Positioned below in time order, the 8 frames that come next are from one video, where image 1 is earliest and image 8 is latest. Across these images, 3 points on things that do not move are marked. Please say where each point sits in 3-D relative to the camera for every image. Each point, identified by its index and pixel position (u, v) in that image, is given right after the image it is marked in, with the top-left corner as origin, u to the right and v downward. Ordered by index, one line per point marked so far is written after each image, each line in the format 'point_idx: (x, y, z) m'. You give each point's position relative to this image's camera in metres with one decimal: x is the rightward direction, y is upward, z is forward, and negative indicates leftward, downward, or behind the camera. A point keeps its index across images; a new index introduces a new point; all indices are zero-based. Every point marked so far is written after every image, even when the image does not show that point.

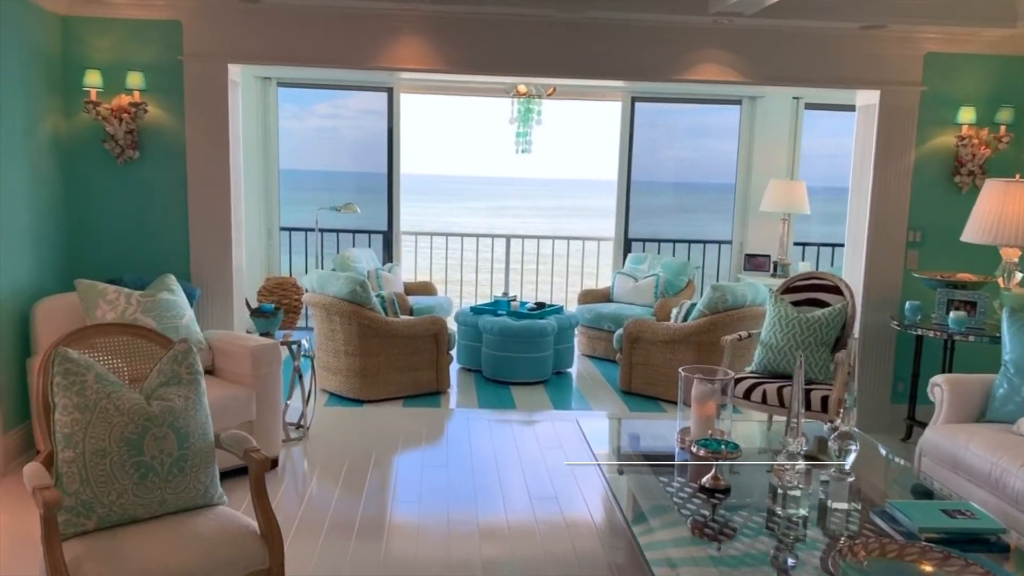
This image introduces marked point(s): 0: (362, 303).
0: (-0.8, -0.1, +4.5) m
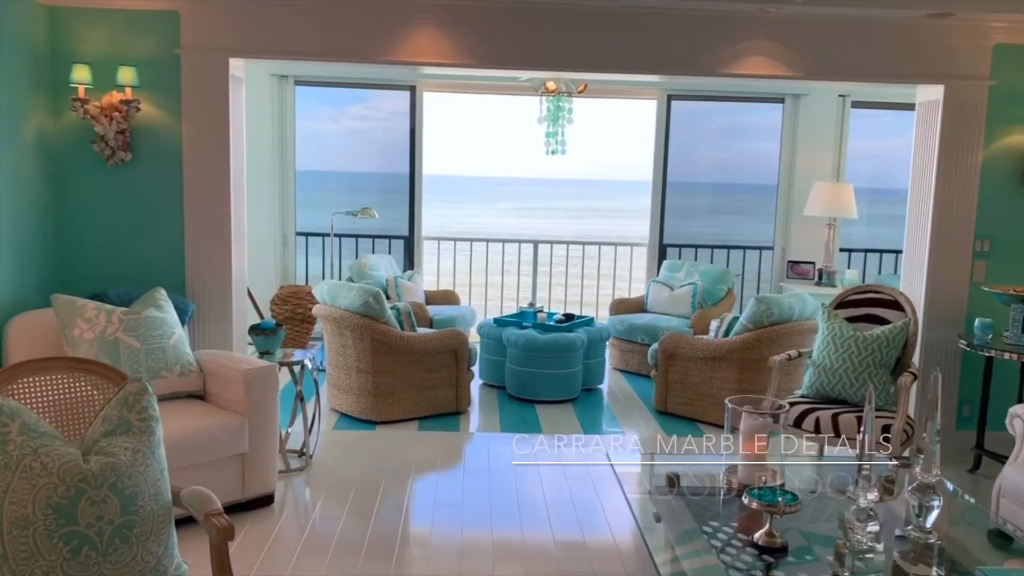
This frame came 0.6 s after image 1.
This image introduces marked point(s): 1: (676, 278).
0: (-0.6, -0.1, +4.2) m
1: (+1.1, +0.1, +5.9) m
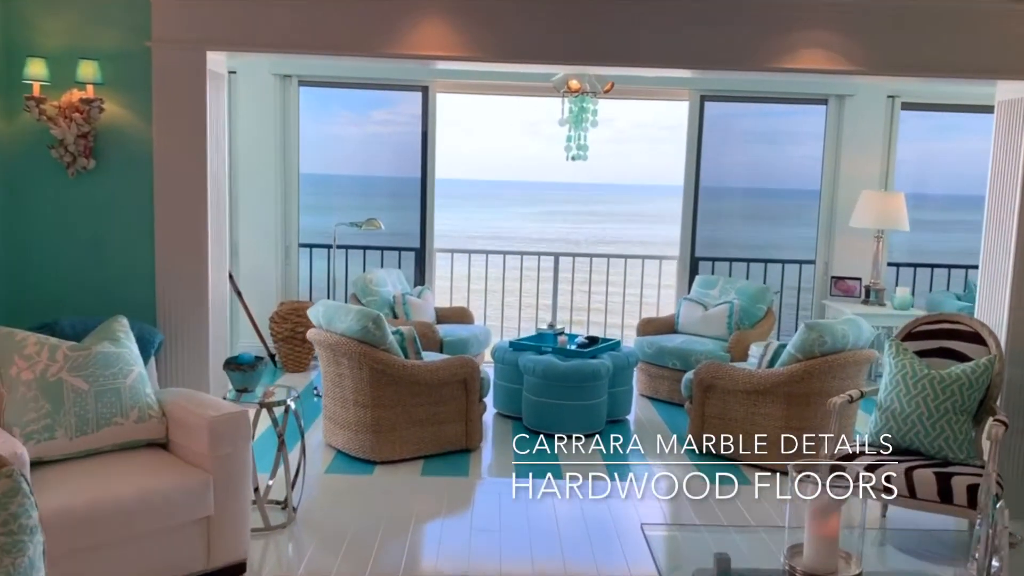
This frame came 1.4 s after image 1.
0: (-0.6, -0.2, +3.7) m
1: (+1.2, 0.0, +5.4) m
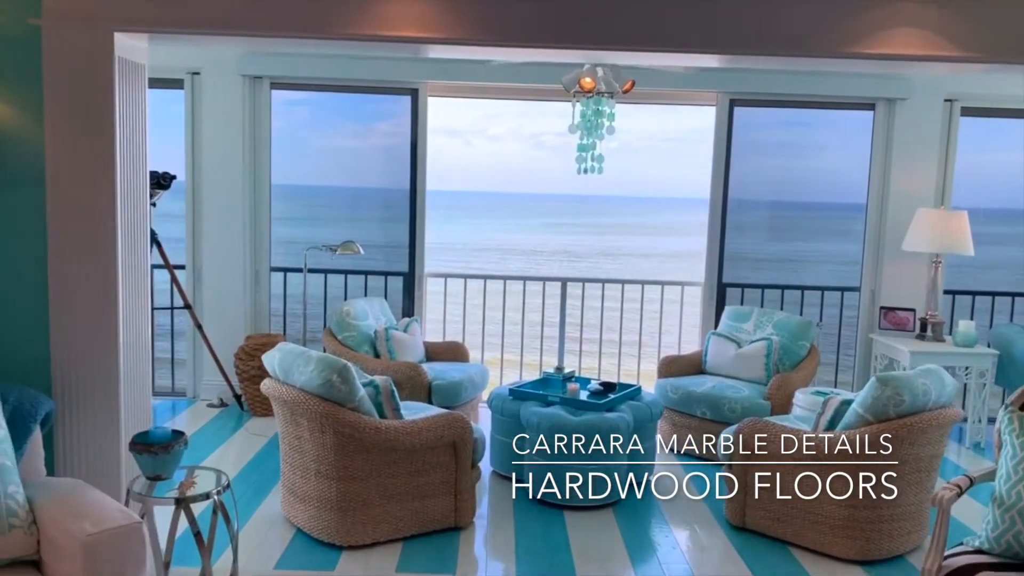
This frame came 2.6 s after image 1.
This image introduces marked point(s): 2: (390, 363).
0: (-0.6, -0.4, +3.0) m
1: (+1.2, -0.2, +4.7) m
2: (-0.6, -0.3, +4.2) m
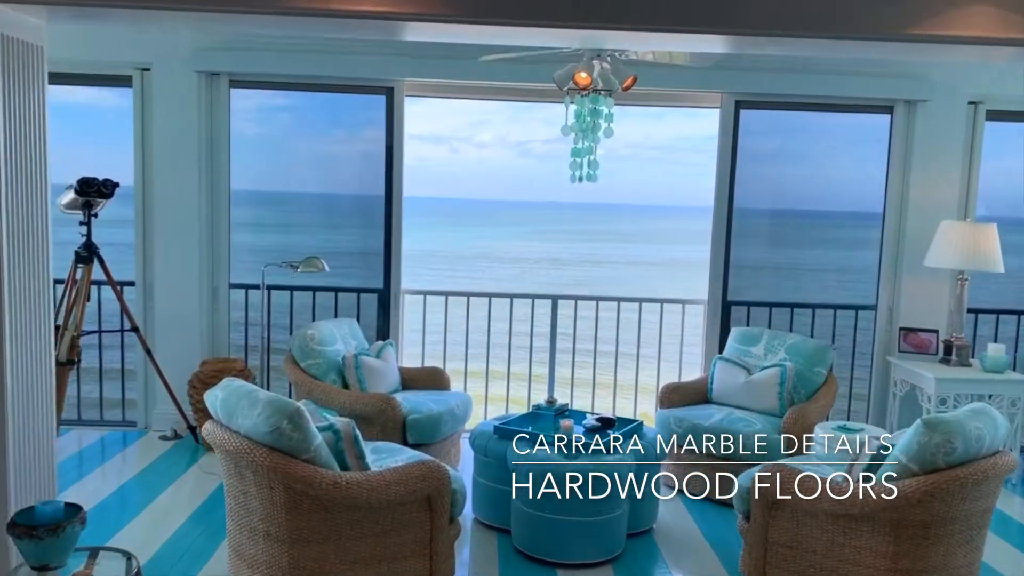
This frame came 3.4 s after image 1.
0: (-0.6, -0.5, +2.5) m
1: (+1.1, -0.3, +4.2) m
2: (-0.6, -0.4, +3.7) m
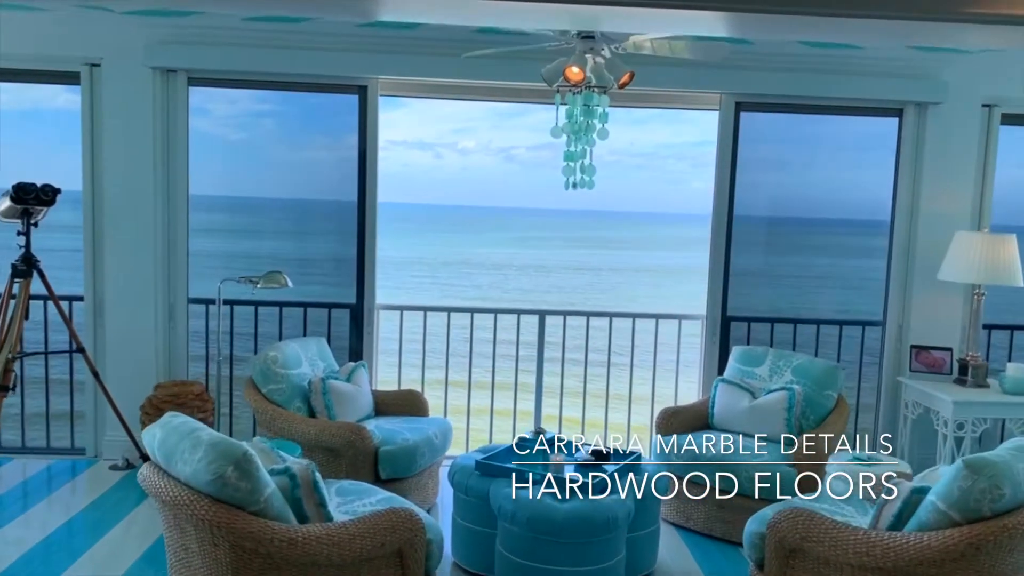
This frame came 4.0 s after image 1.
0: (-0.7, -0.5, +2.2) m
1: (+1.1, -0.4, +3.9) m
2: (-0.7, -0.5, +3.4) m
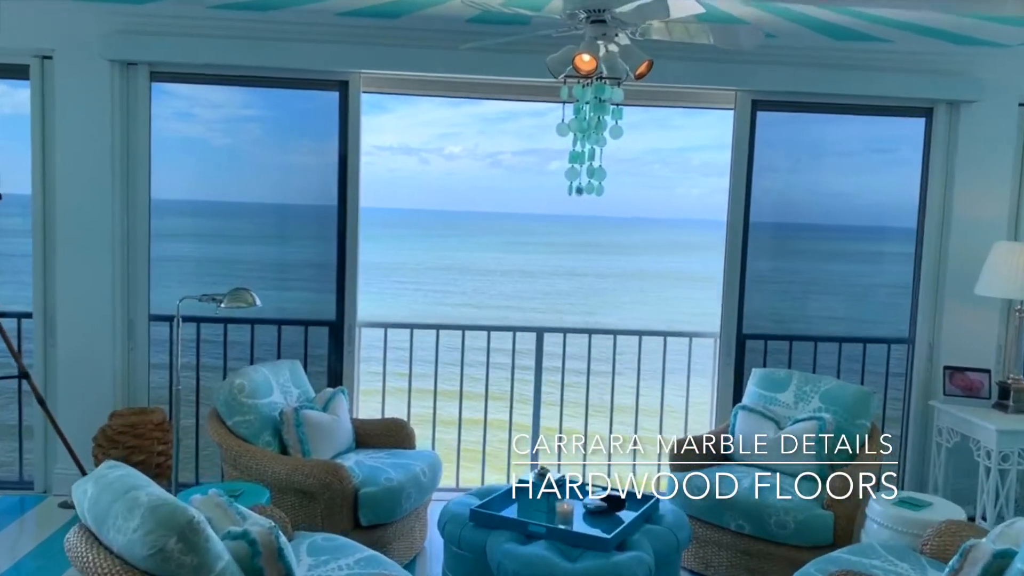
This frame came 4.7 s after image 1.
0: (-0.6, -0.6, +1.8) m
1: (+1.0, -0.5, +3.5) m
2: (-0.7, -0.6, +3.0) m
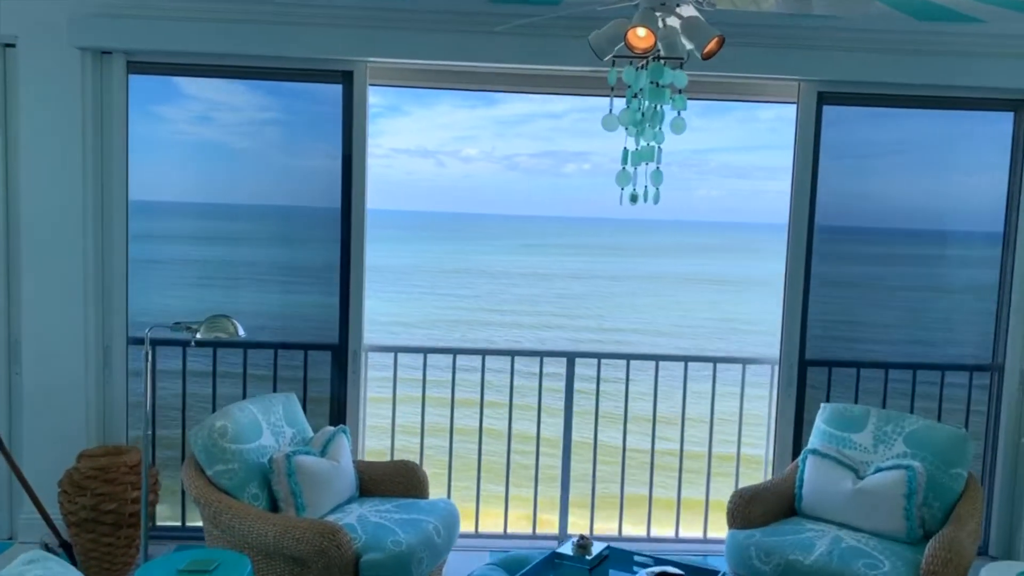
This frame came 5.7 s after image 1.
0: (-0.6, -0.7, +1.3) m
1: (+1.1, -0.5, +3.0) m
2: (-0.6, -0.6, +2.5) m
